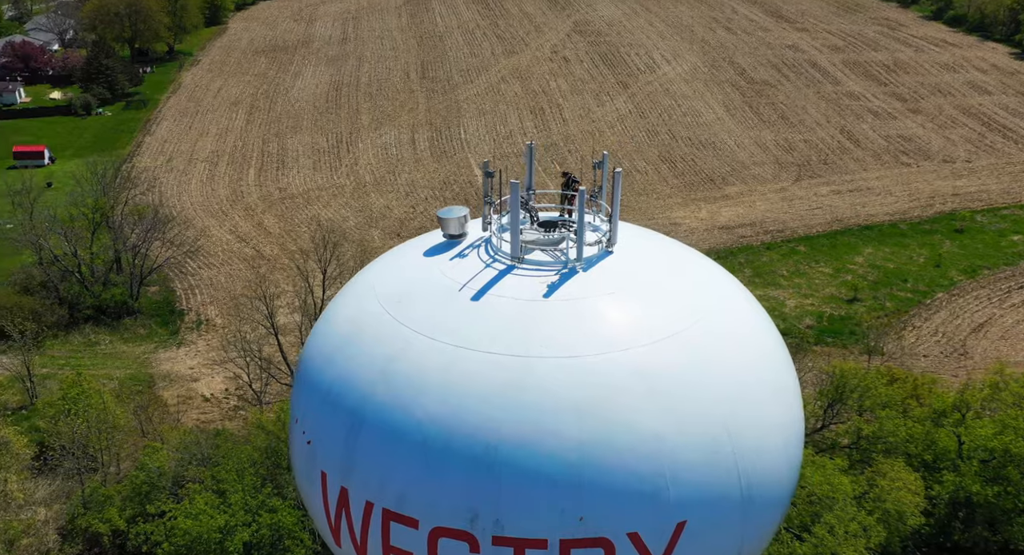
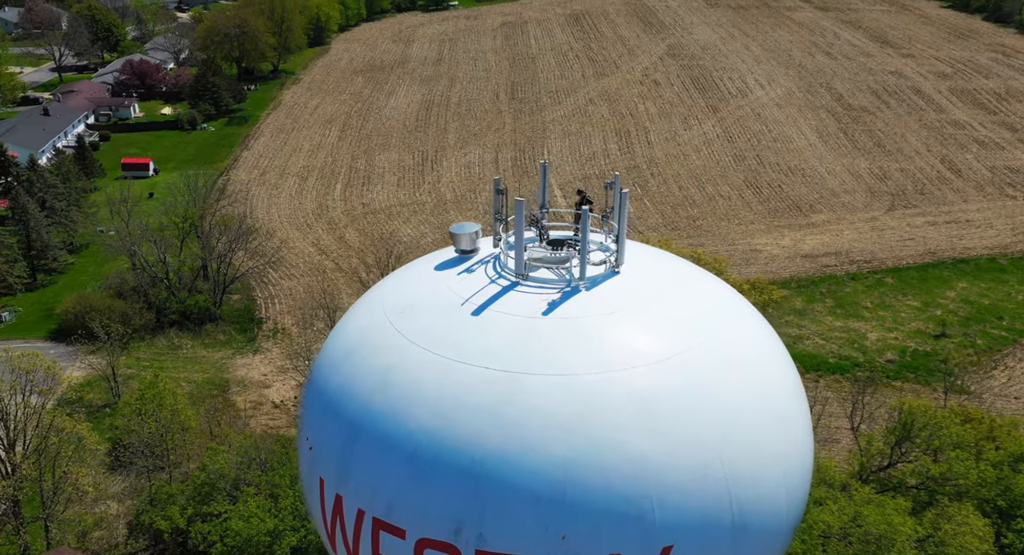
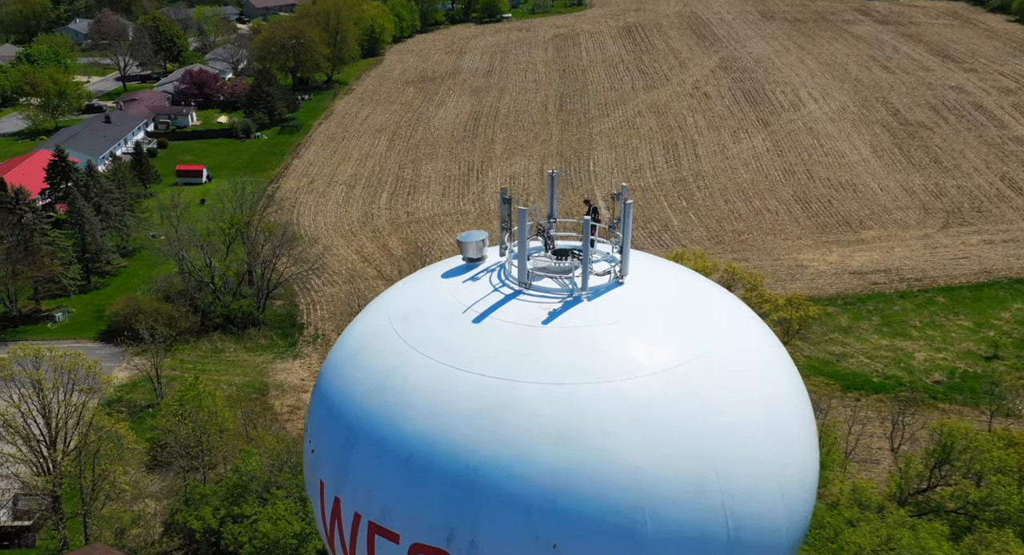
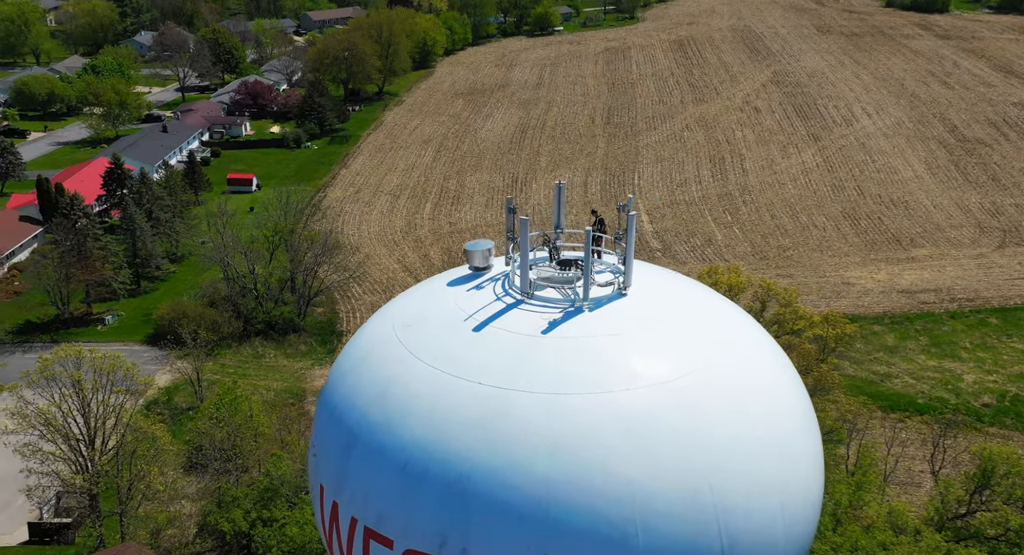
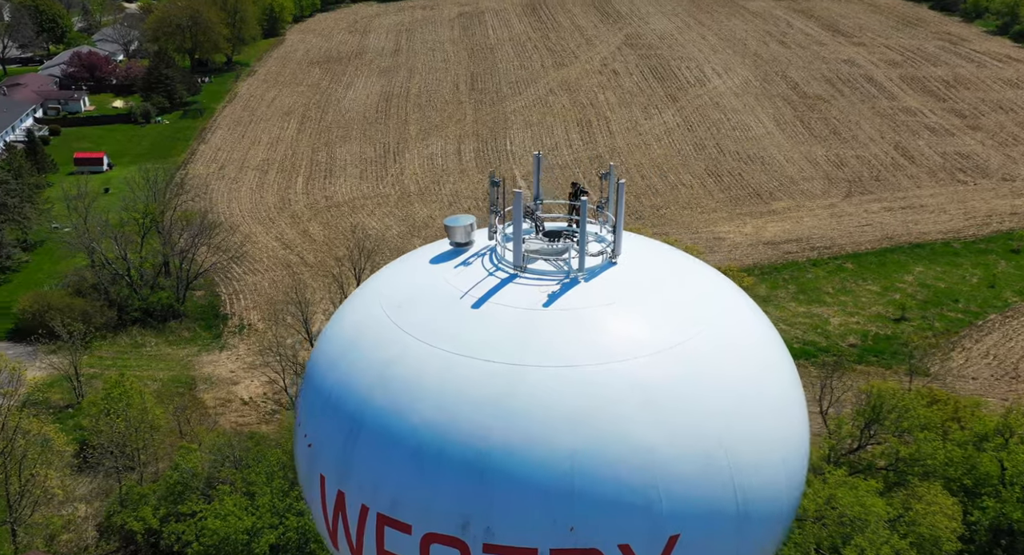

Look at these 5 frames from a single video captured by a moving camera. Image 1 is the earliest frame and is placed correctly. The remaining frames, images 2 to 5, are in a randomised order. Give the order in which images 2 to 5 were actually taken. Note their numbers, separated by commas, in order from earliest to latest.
5, 2, 3, 4
